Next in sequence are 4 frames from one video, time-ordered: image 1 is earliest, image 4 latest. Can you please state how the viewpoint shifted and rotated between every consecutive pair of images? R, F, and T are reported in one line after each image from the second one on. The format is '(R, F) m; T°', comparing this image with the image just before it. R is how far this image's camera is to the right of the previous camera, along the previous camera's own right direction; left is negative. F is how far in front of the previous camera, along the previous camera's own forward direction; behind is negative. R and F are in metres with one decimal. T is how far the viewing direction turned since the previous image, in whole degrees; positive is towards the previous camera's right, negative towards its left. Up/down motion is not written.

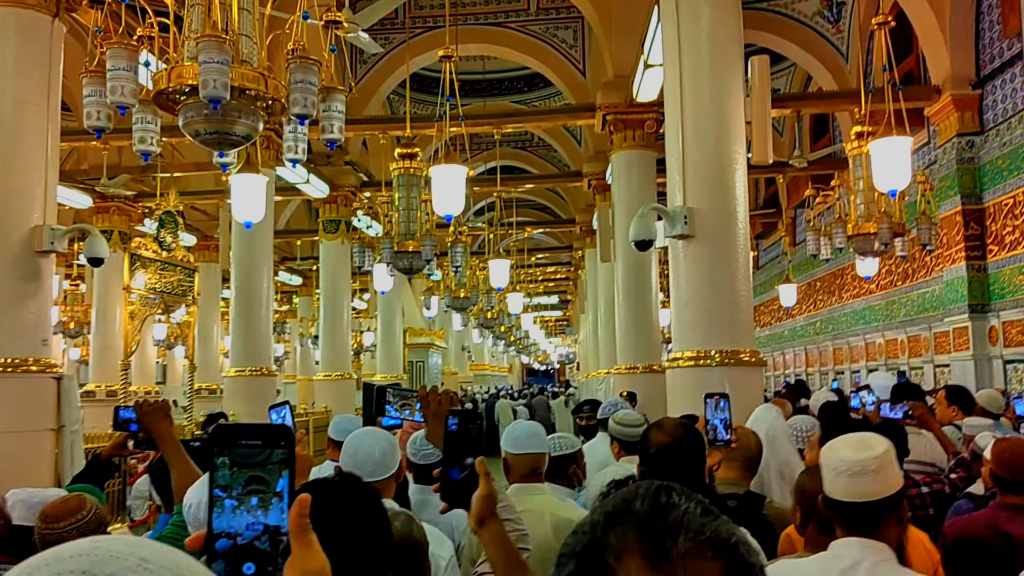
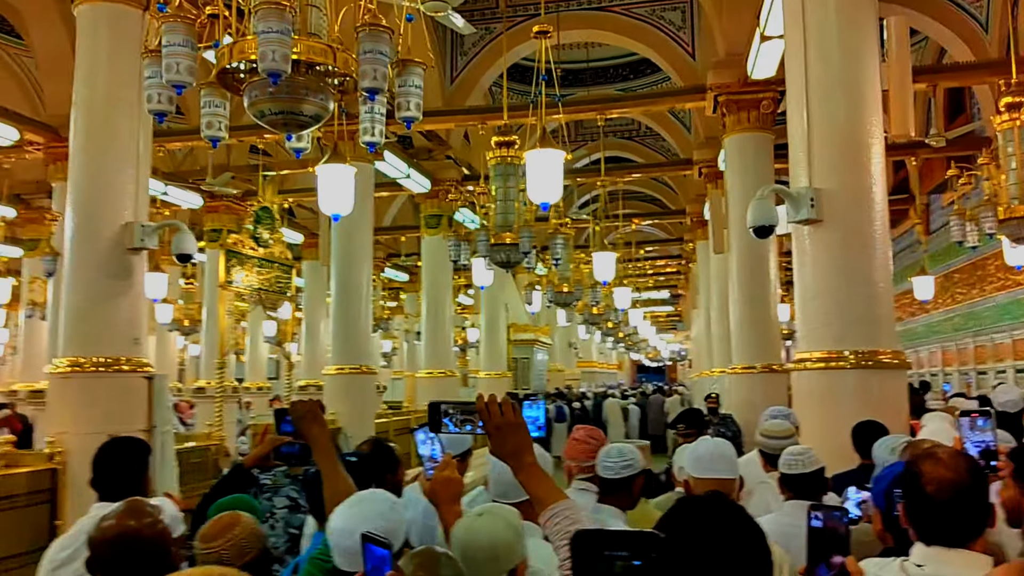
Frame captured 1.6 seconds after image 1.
(0.0, +0.5) m; -7°
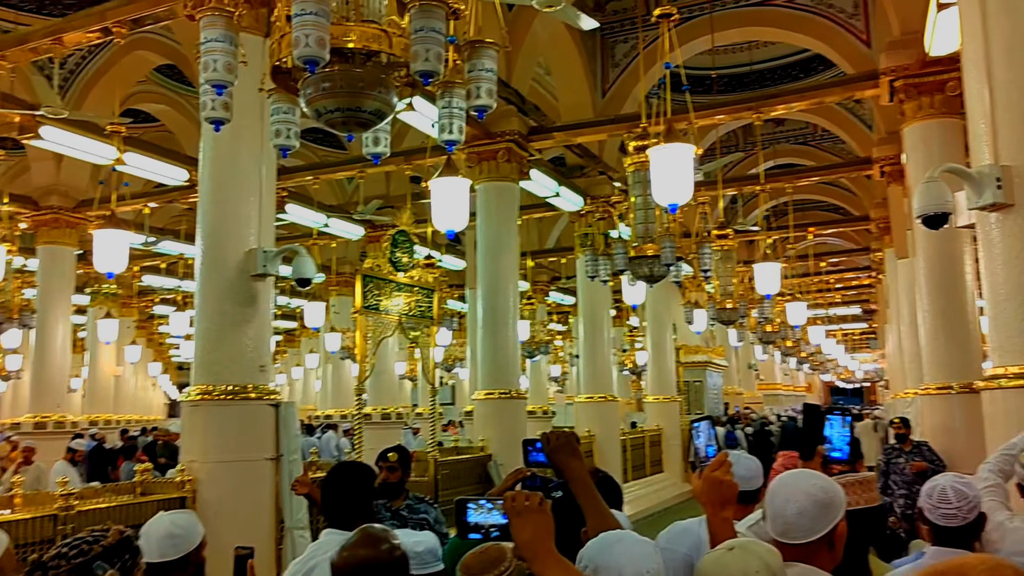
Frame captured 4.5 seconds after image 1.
(+0.3, +0.6) m; -12°
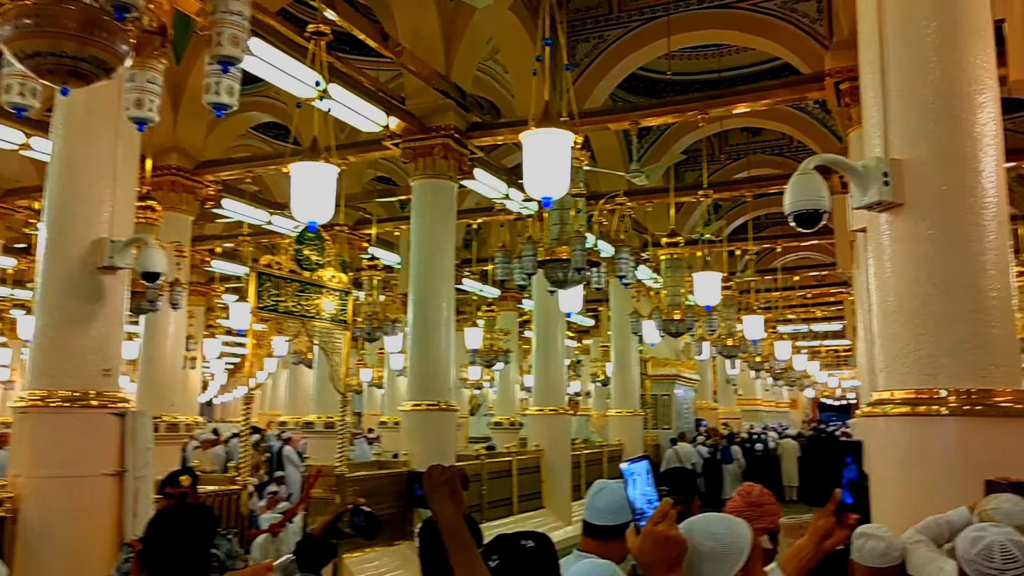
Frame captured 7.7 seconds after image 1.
(+0.8, +0.6) m; 0°
